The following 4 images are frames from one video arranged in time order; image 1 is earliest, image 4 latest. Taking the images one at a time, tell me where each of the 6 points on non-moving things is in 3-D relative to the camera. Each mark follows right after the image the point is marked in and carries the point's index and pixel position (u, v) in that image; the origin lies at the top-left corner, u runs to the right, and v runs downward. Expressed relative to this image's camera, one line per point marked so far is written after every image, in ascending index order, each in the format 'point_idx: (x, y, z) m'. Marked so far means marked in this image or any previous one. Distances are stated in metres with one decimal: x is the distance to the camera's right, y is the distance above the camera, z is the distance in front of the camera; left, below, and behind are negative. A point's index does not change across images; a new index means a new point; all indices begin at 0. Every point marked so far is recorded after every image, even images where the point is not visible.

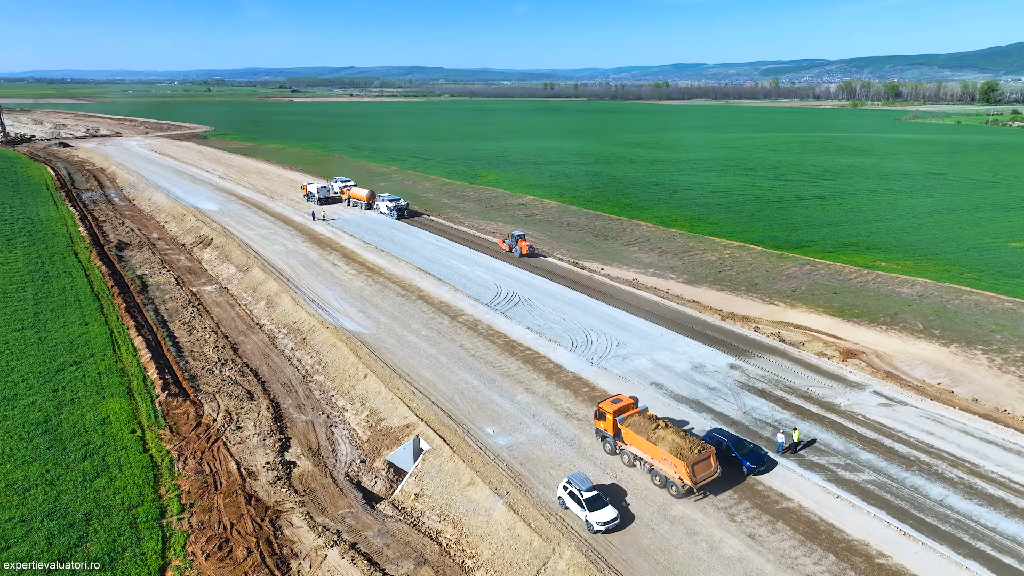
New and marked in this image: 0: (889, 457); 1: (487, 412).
0: (+9.4, -4.2, +17.1) m
1: (-0.7, -3.6, +19.9) m
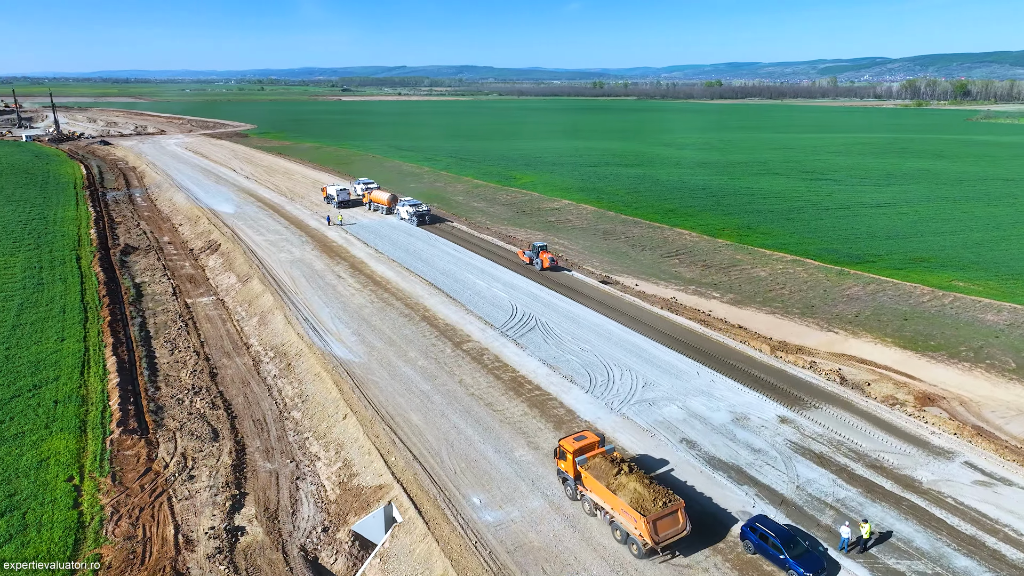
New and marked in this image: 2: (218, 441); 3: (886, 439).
0: (+9.1, -5.2, +13.0) m
1: (-0.8, -4.4, +16.4) m
2: (-8.3, -4.4, +19.5) m
3: (+9.5, -3.8, +17.4) m
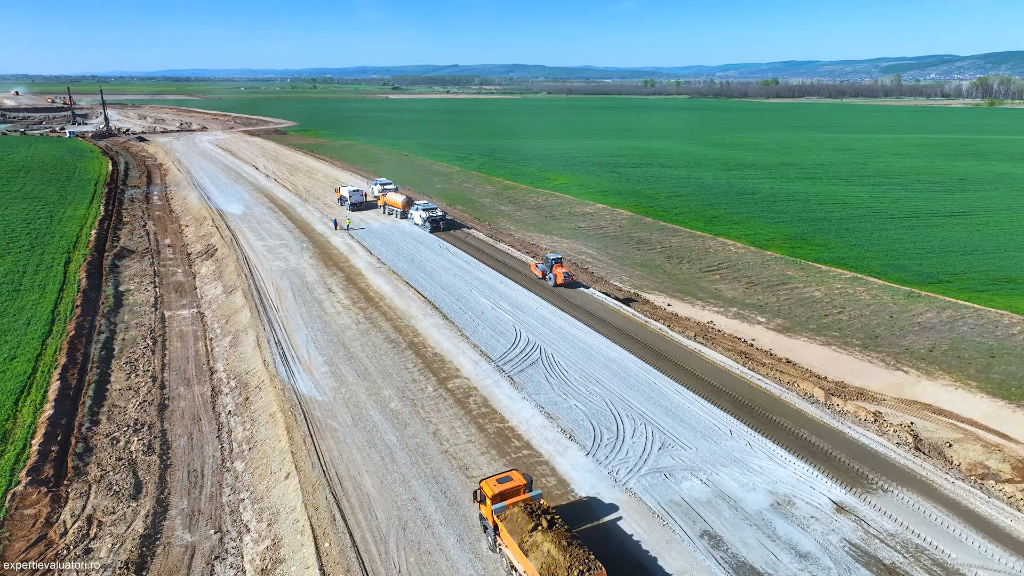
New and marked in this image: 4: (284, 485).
0: (+8.1, -6.2, +8.5) m
1: (-1.5, -5.2, +12.5) m
2: (-8.8, -5.0, +16.2) m
3: (+8.8, -4.8, +12.8) m
4: (-5.2, -4.5, +15.8) m
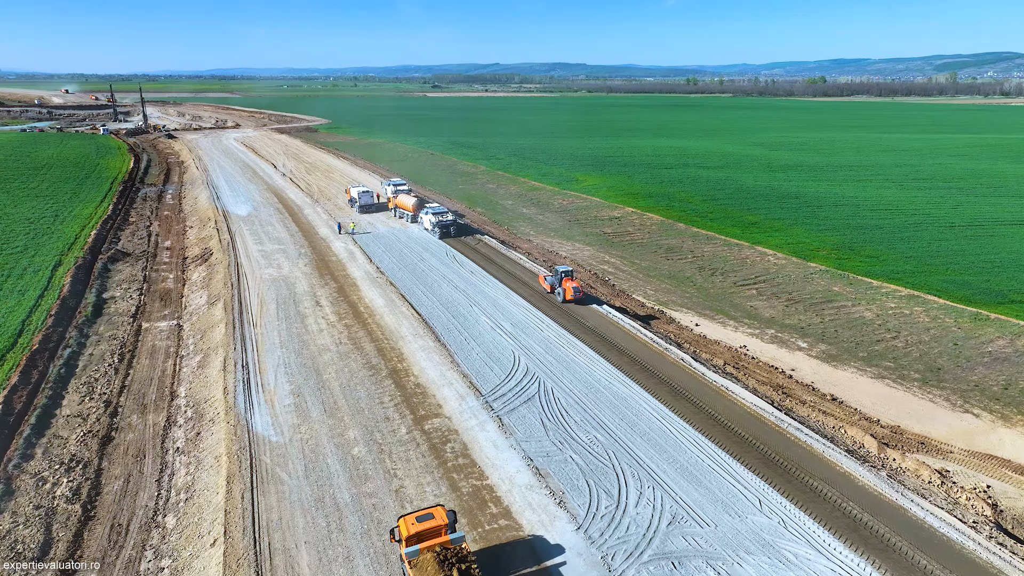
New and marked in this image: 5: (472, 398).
0: (+7.1, -7.0, +5.0) m
1: (-2.3, -5.8, +9.6) m
2: (-9.3, -5.5, +13.6) m
3: (+8.1, -5.6, +9.4) m
4: (-5.8, -5.1, +13.0) m
5: (-1.0, -2.9, +18.3) m
